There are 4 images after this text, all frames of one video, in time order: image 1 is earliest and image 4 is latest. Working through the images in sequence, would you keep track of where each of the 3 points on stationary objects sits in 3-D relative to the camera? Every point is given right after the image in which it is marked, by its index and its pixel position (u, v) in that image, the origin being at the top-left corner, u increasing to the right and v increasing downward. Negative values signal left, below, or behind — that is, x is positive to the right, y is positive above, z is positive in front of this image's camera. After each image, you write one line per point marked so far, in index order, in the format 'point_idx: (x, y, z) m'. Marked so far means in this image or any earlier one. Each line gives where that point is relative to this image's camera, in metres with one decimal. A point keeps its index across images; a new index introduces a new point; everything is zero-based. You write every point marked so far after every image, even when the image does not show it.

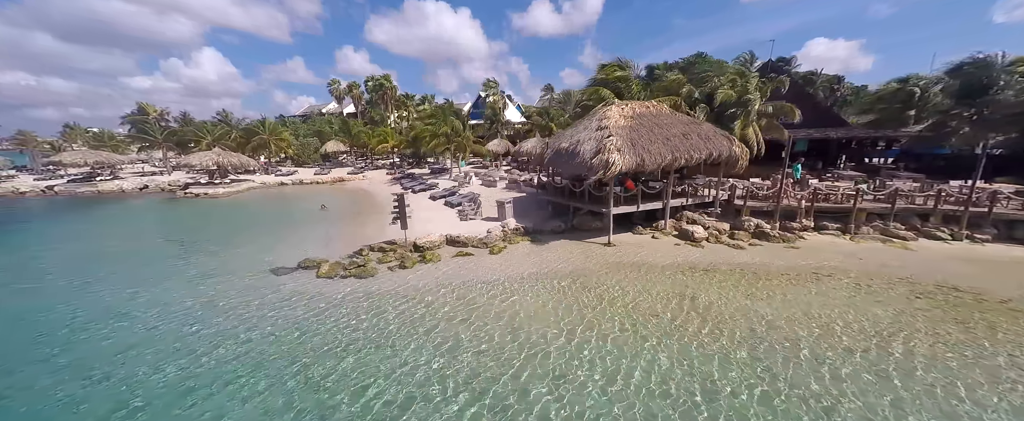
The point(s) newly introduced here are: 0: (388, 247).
0: (-4.9, -1.4, +12.4) m
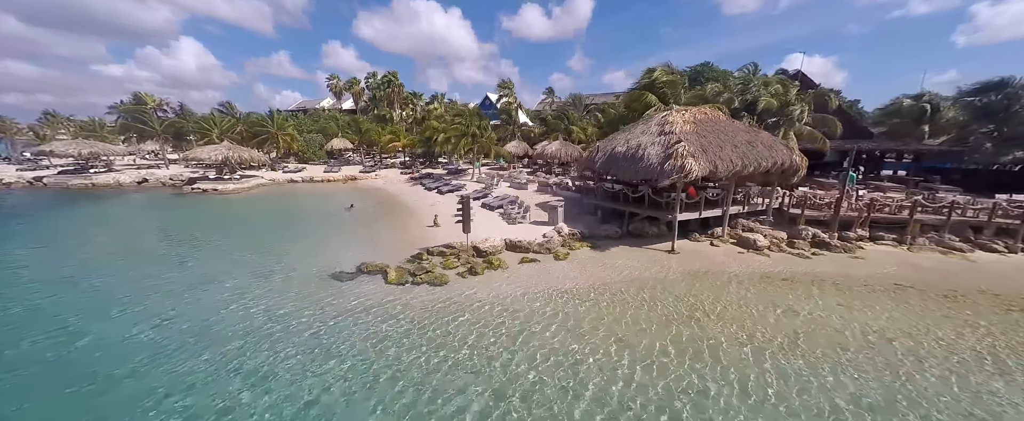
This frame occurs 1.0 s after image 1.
0: (-2.4, -1.5, +11.8) m
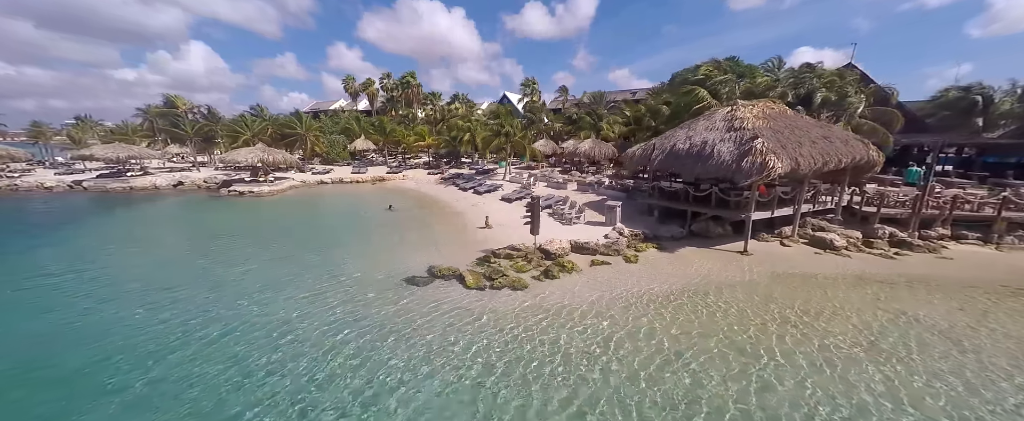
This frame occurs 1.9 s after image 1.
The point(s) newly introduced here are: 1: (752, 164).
0: (+0.1, -1.6, +11.5) m
1: (+8.2, +1.6, +10.7) m
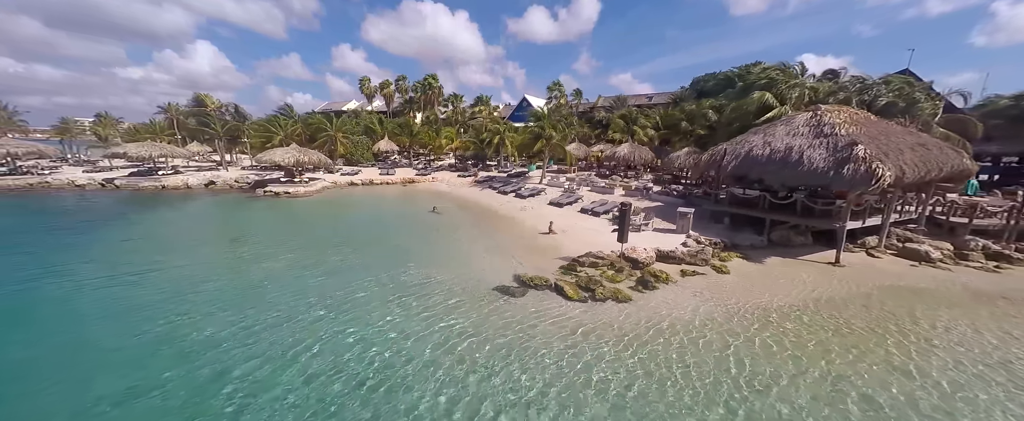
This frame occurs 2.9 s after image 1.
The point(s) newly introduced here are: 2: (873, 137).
0: (+3.0, -1.8, +11.0) m
1: (+11.2, +1.3, +10.2) m
2: (+12.9, +2.6, +11.2) m
